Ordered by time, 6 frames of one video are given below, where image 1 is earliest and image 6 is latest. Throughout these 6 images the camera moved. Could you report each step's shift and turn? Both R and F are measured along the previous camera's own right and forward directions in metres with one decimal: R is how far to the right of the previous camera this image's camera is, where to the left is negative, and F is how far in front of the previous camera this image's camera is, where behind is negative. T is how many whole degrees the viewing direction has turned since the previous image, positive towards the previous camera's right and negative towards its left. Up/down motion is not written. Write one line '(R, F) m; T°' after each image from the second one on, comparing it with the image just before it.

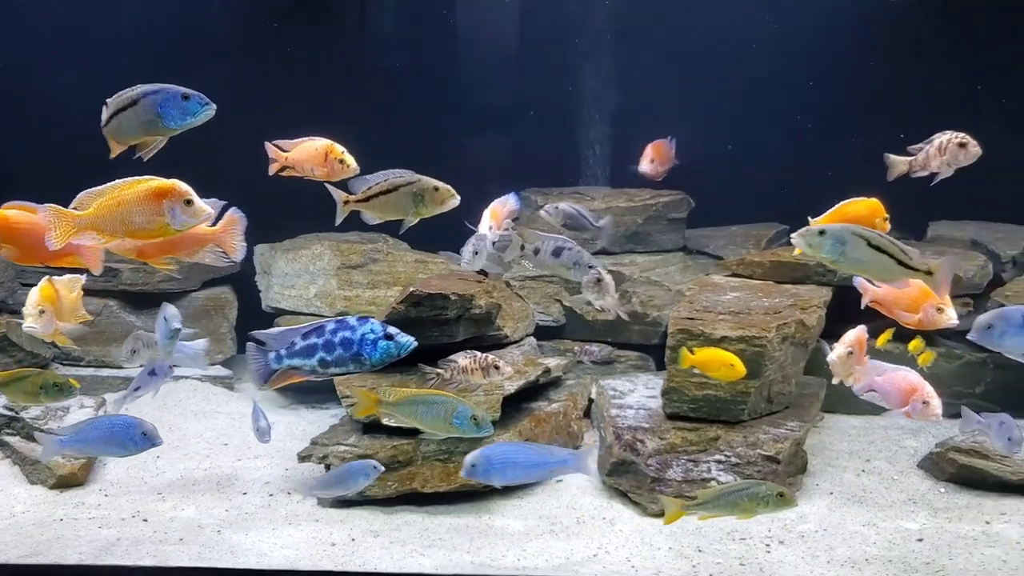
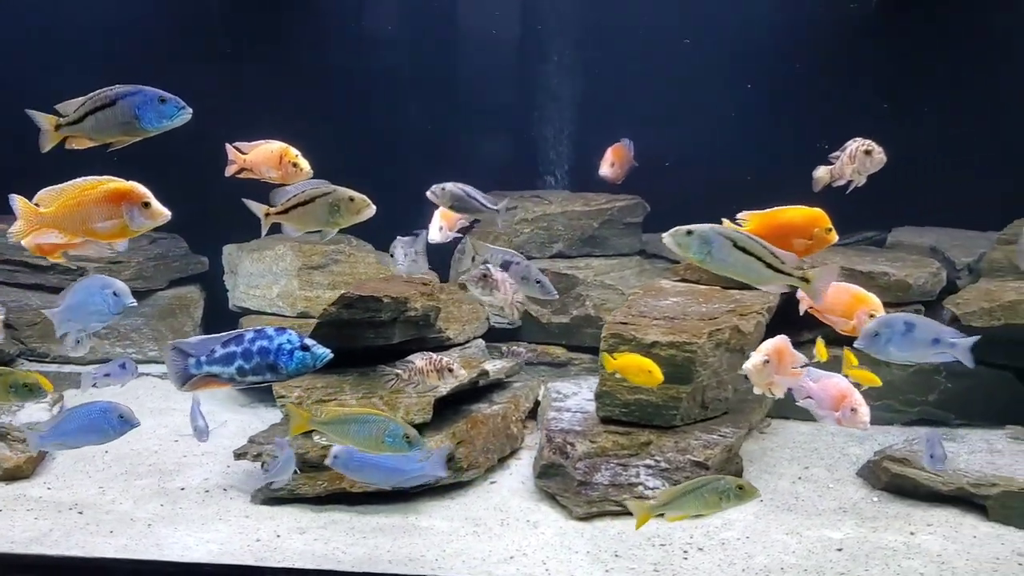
(+0.4, 0.0) m; -2°
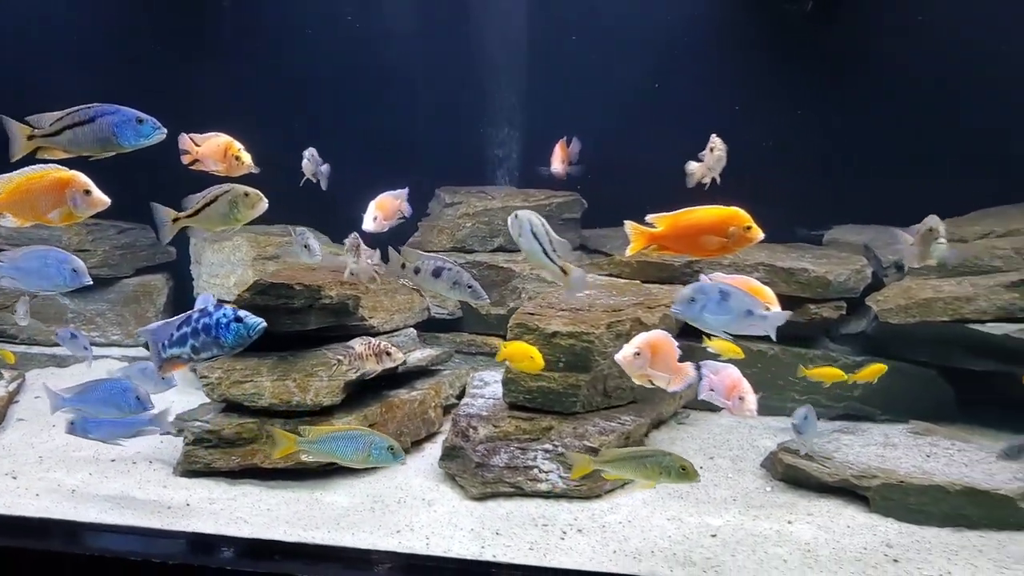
(+0.6, -0.1) m; -3°
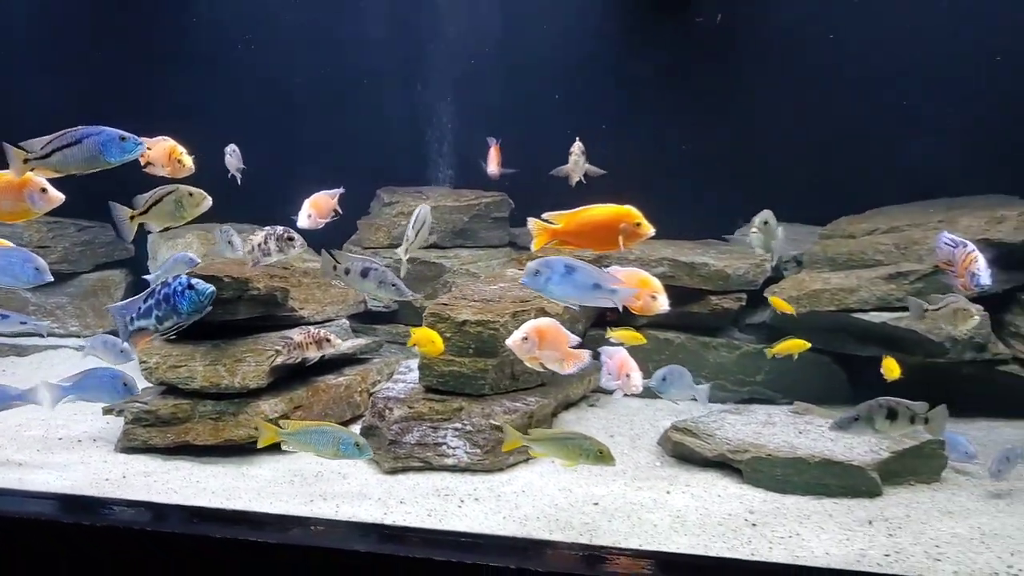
(+0.4, -0.3) m; 0°
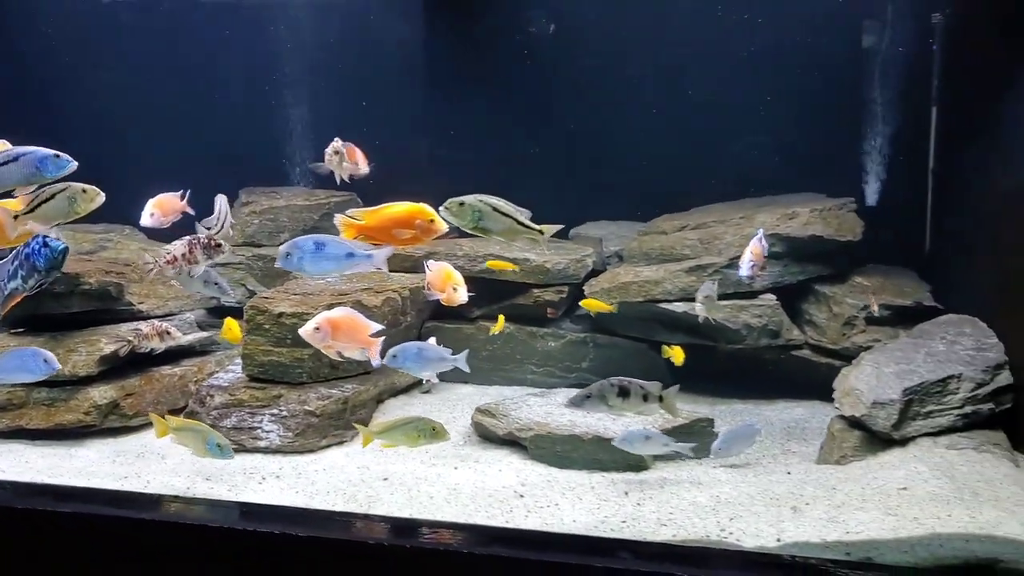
(+0.8, -0.3) m; +1°
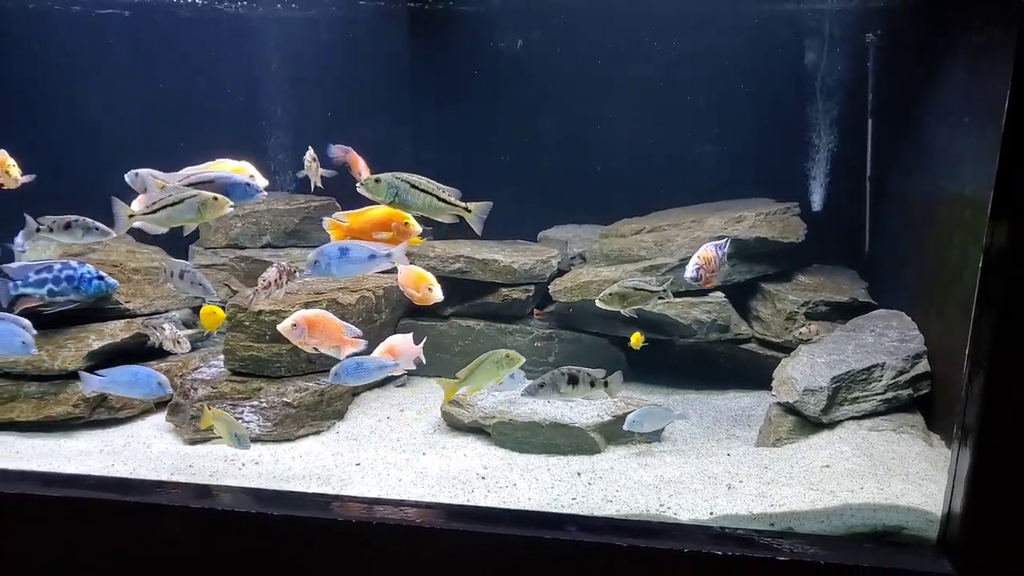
(+0.1, -0.3) m; +1°
